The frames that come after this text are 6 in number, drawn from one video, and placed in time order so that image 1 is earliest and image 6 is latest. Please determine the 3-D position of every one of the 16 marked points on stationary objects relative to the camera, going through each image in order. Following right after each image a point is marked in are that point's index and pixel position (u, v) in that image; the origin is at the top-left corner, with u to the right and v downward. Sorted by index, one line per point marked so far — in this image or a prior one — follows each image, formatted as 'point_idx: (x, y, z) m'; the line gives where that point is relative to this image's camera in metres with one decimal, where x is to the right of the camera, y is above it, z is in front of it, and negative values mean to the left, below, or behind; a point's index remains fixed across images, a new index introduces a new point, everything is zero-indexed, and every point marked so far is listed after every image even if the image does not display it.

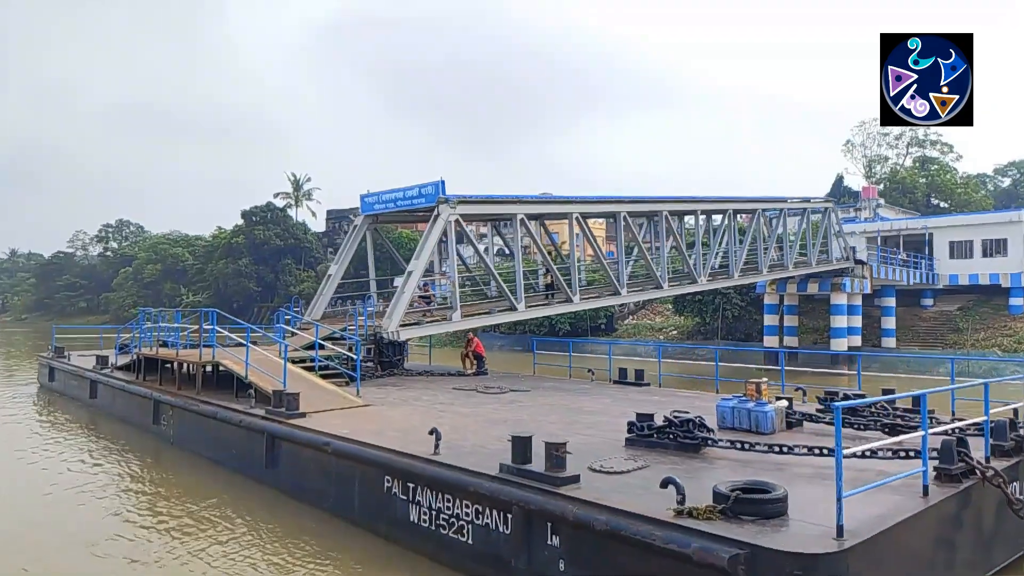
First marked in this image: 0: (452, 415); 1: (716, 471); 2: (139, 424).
0: (-0.7, -1.6, +9.8) m
1: (+1.8, -1.6, +6.8) m
2: (-7.0, -2.6, +14.4) m
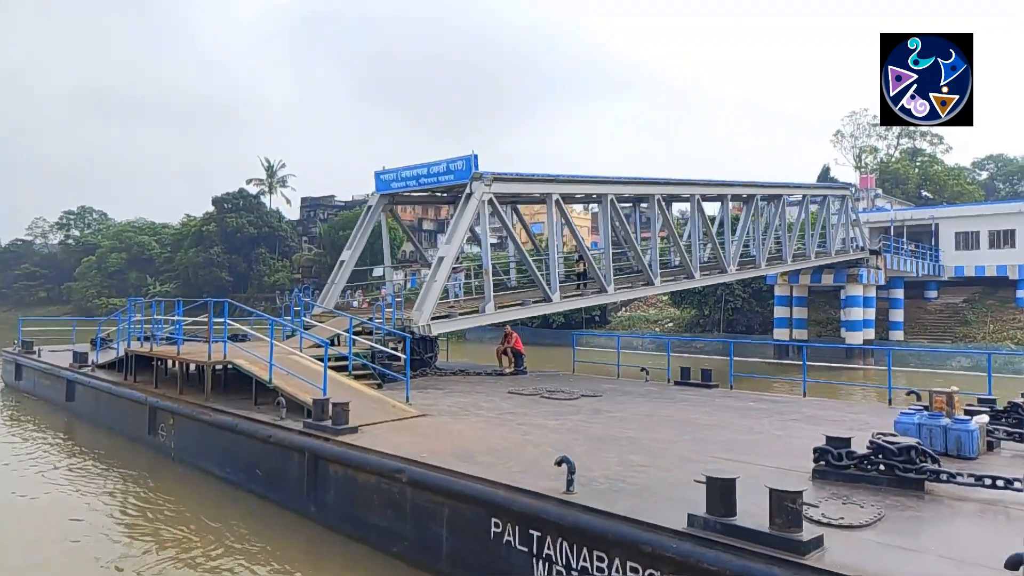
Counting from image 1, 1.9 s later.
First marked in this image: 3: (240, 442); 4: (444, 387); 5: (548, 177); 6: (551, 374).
0: (+0.3, -1.5, +8.0) m
1: (+3.0, -1.5, +5.0) m
2: (-6.1, -2.3, +12.3) m
3: (-3.3, -1.9, +9.3) m
4: (-1.0, -1.5, +11.2) m
5: (+0.8, +2.3, +16.0) m
6: (+0.7, -1.6, +13.6) m
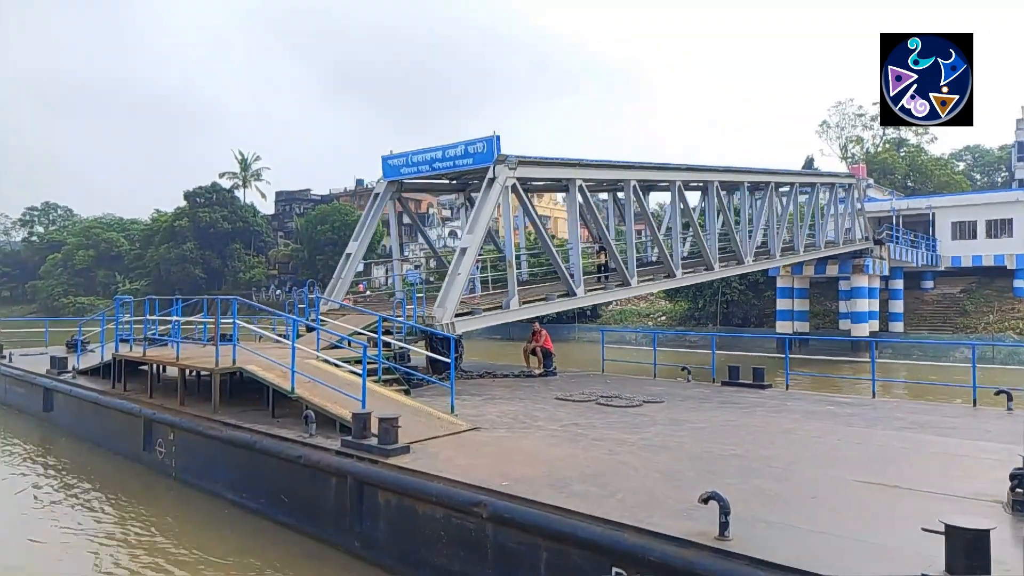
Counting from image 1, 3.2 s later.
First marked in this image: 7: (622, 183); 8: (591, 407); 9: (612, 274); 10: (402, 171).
0: (+1.0, -1.4, +6.8) m
1: (+3.8, -1.4, +3.9) m
2: (-5.6, -2.3, +10.9) m
3: (-2.7, -1.8, +8.0) m
4: (-0.4, -1.4, +10.0) m
5: (+1.2, +2.5, +14.8) m
6: (+1.2, -1.5, +12.5) m
7: (+2.4, +2.3, +16.7) m
8: (+0.9, -1.4, +8.9) m
9: (+2.2, +0.3, +16.9) m
10: (-2.1, +2.3, +14.9) m
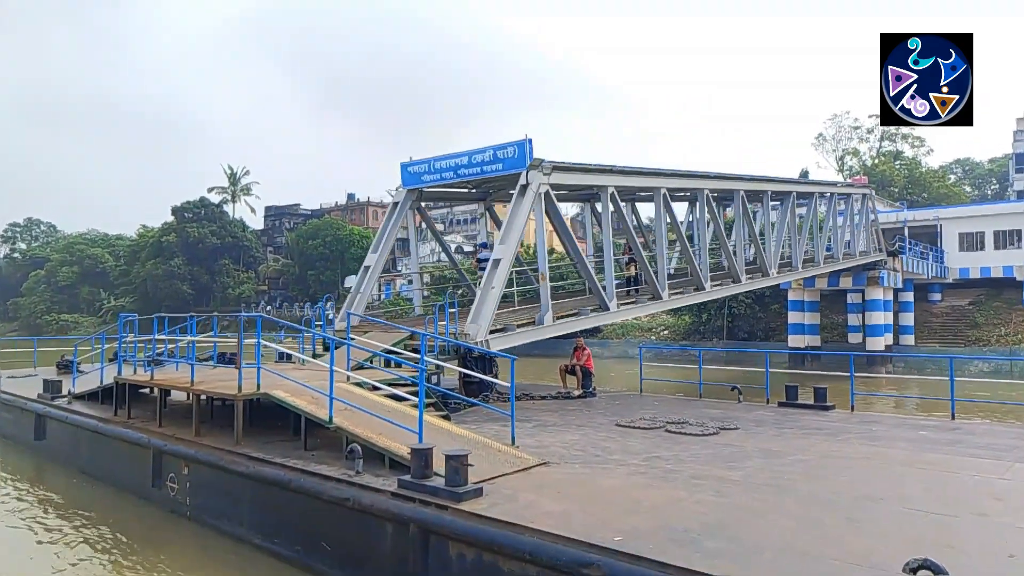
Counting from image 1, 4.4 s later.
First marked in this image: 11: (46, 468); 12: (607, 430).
0: (+1.7, -1.5, +5.8) m
1: (+4.5, -1.5, +3.0) m
2: (-5.0, -2.5, +9.8) m
3: (-2.0, -2.0, +7.0) m
4: (+0.2, -1.6, +9.0) m
5: (+1.7, +2.2, +13.9) m
6: (+1.8, -1.7, +11.5) m
7: (+2.9, +2.0, +15.8) m
8: (+1.6, -1.5, +7.9) m
9: (+2.7, 0.0, +16.0) m
10: (-1.6, +2.0, +13.9) m
11: (-7.1, -2.7, +11.6) m
12: (+1.0, -1.6, +8.3) m
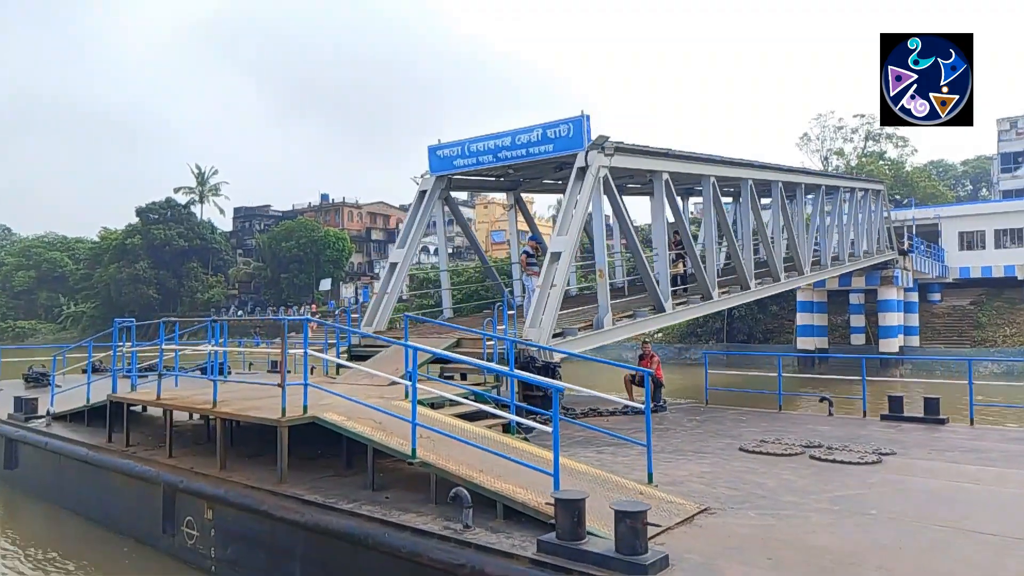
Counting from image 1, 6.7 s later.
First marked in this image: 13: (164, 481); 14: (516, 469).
0: (+2.8, -1.5, +4.3) m
1: (+5.7, -1.4, +1.6) m
2: (-4.0, -2.5, +8.0) m
3: (-1.0, -1.9, +5.3) m
4: (+1.2, -1.5, +7.5) m
5: (+2.4, +2.2, +12.4) m
6: (+2.6, -1.6, +10.0) m
7: (+3.5, +2.0, +14.4) m
8: (+2.6, -1.5, +6.4) m
9: (+3.4, 0.0, +14.6) m
10: (-0.9, +2.0, +12.3) m
11: (-6.3, -2.7, +9.7) m
12: (+2.0, -1.5, +6.8) m
13: (-3.3, -1.8, +7.3) m
14: (0.0, -1.3, +5.6) m
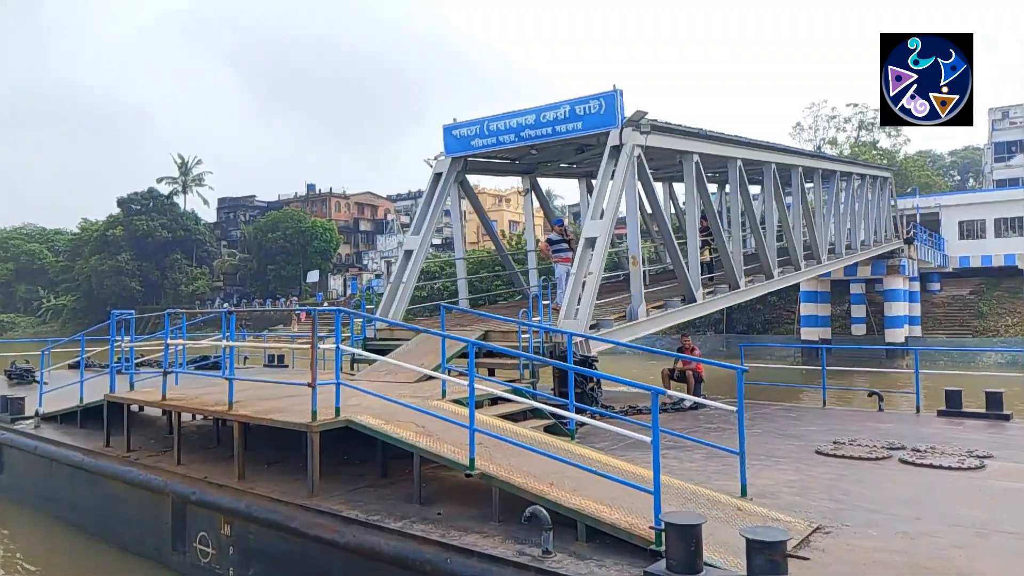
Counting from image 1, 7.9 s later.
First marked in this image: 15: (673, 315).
0: (+3.3, -1.4, +3.7) m
1: (+6.3, -1.3, +1.0) m
2: (-3.6, -2.4, +7.2) m
3: (-0.5, -1.8, +4.6) m
4: (+1.6, -1.4, +6.8) m
5: (+2.7, +2.4, +11.7) m
6: (+3.0, -1.5, +9.3) m
7: (+3.8, +2.2, +13.7) m
8: (+3.0, -1.4, +5.7) m
9: (+3.6, +0.2, +13.9) m
10: (-0.6, +2.2, +11.5) m
11: (-5.9, -2.6, +8.9) m
12: (+2.4, -1.4, +6.1) m
13: (-2.8, -1.7, +6.5) m
14: (+0.5, -1.2, +4.9) m
15: (+2.3, -0.4, +10.9) m
